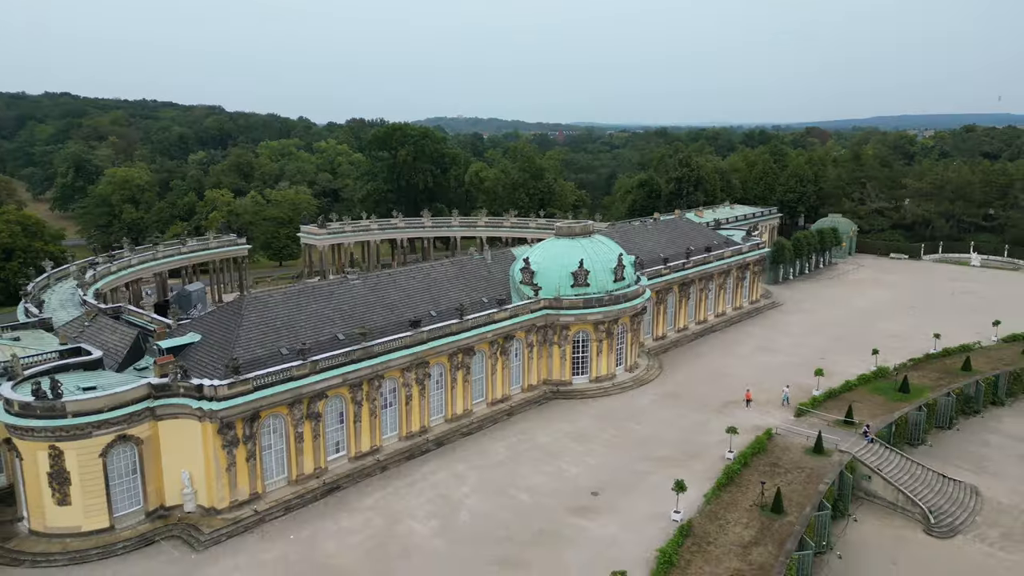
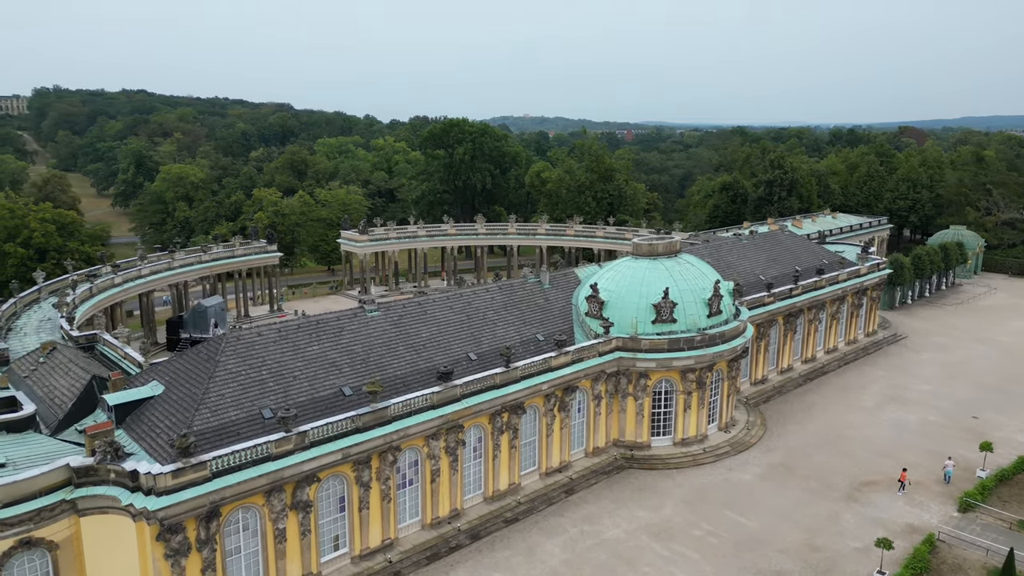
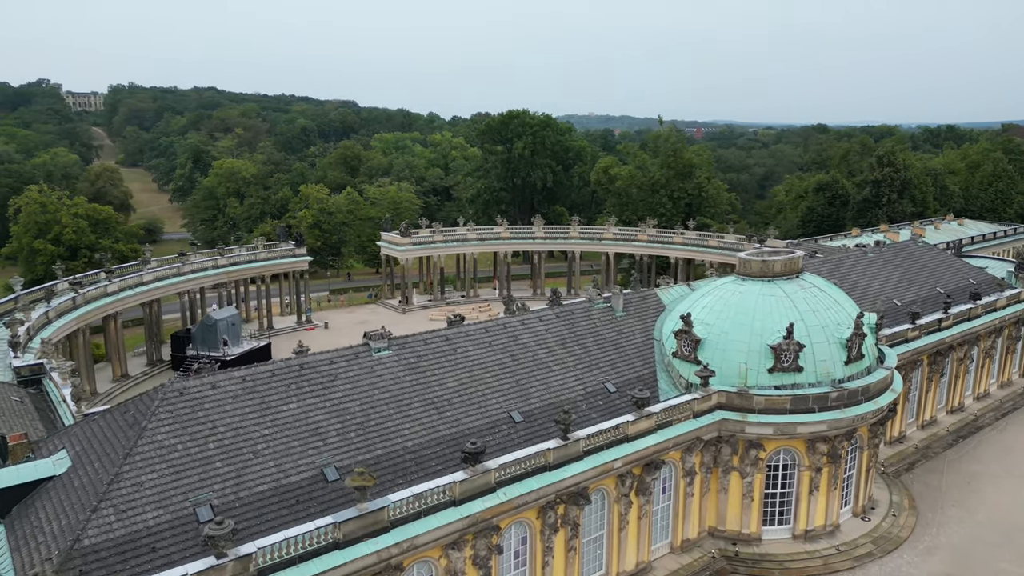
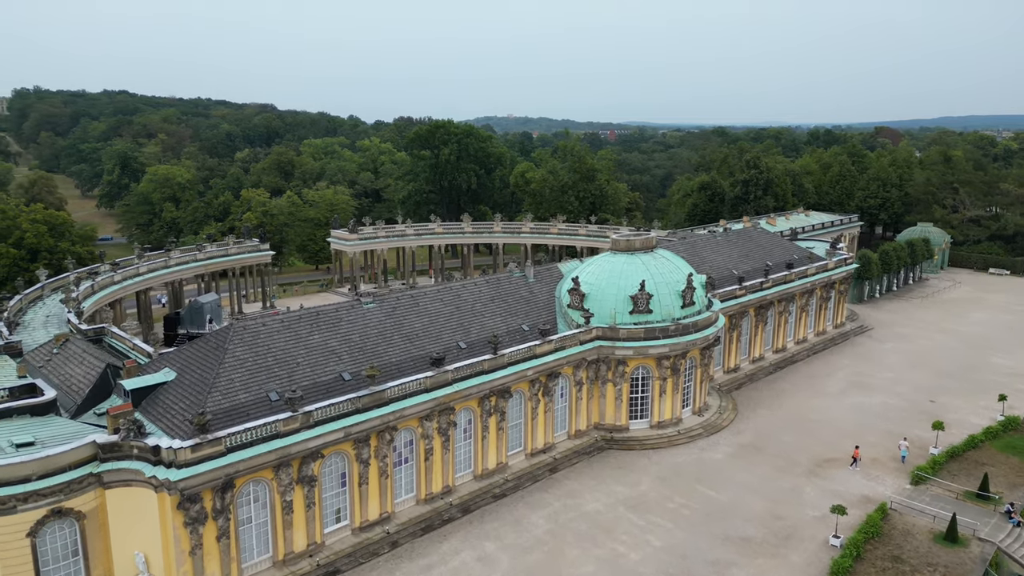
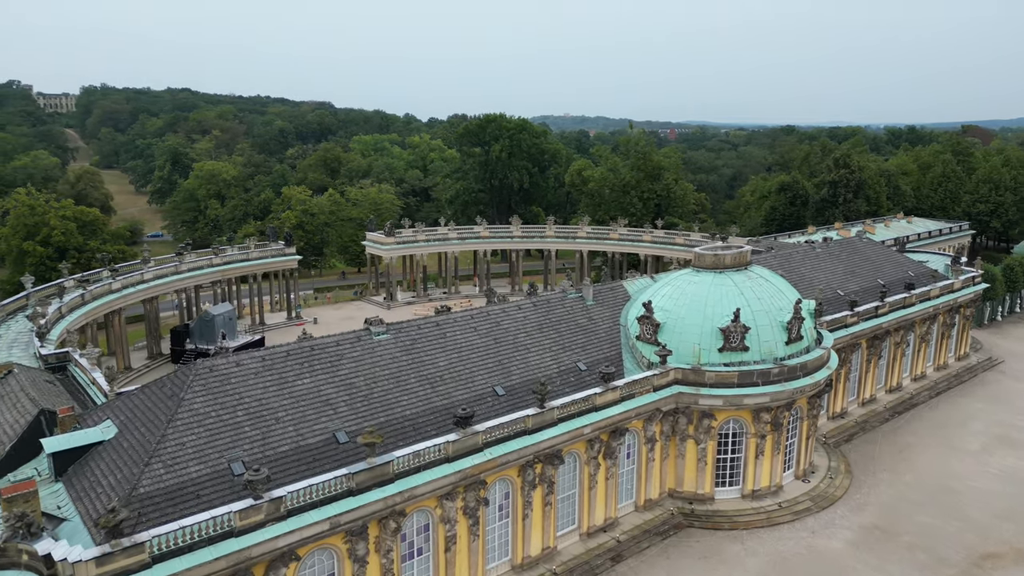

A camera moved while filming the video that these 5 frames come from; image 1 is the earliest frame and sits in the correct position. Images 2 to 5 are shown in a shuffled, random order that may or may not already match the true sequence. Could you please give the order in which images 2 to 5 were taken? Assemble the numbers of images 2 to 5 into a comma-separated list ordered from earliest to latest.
4, 2, 5, 3
